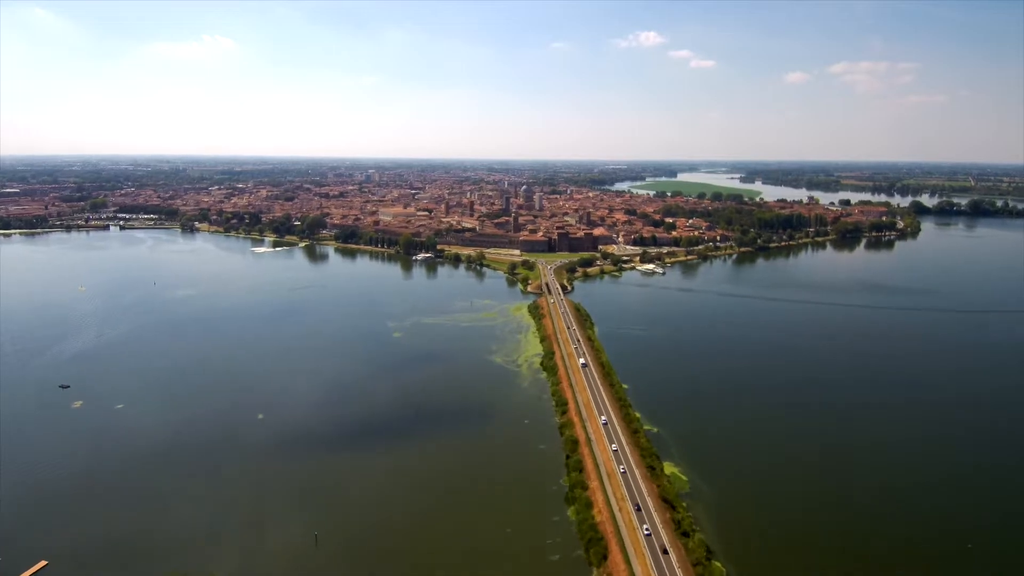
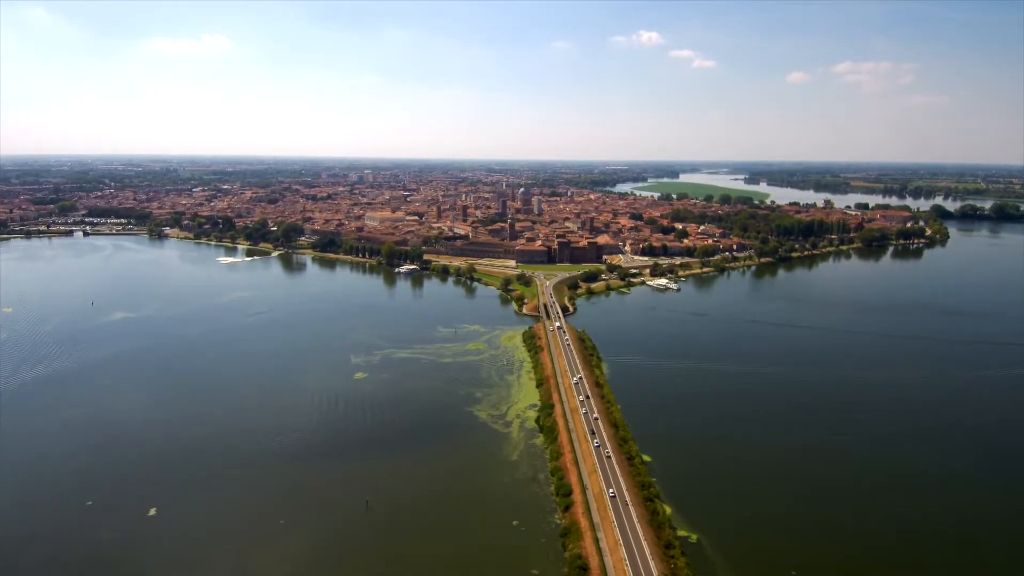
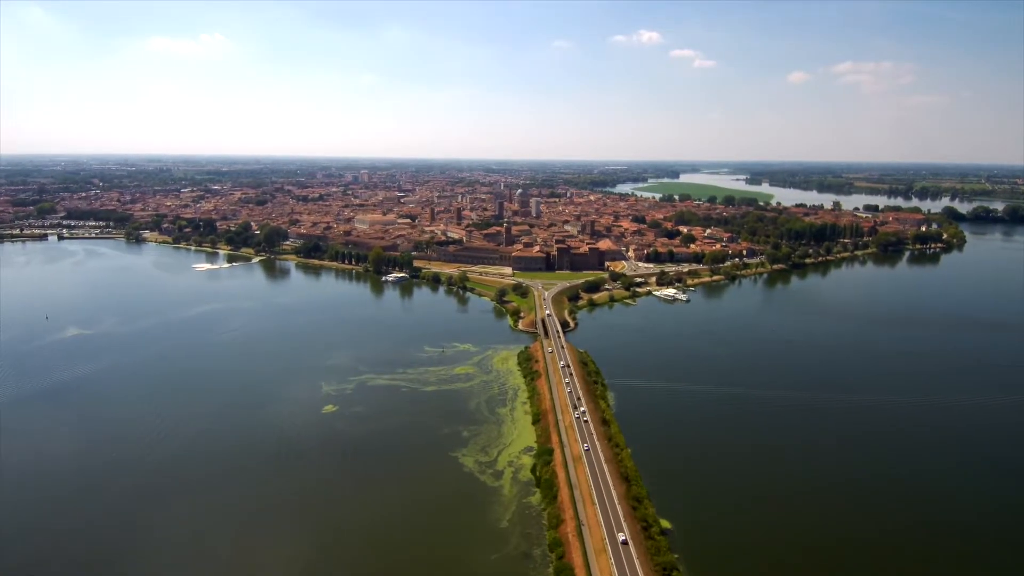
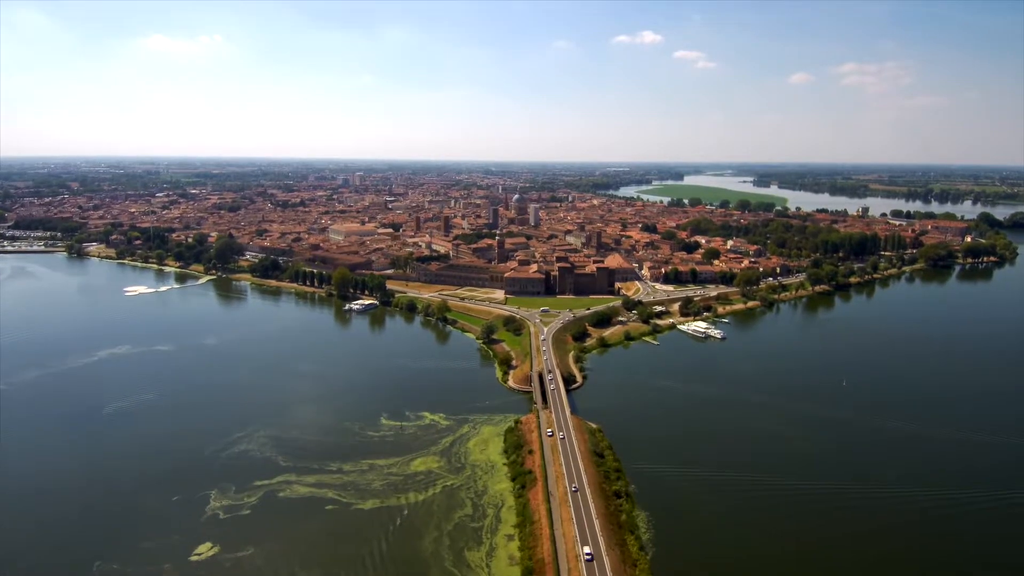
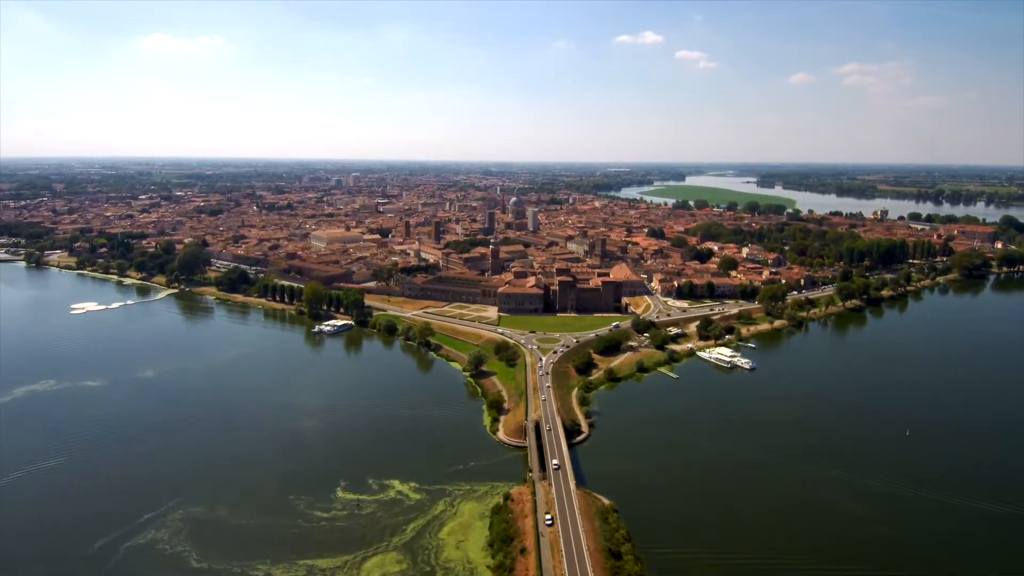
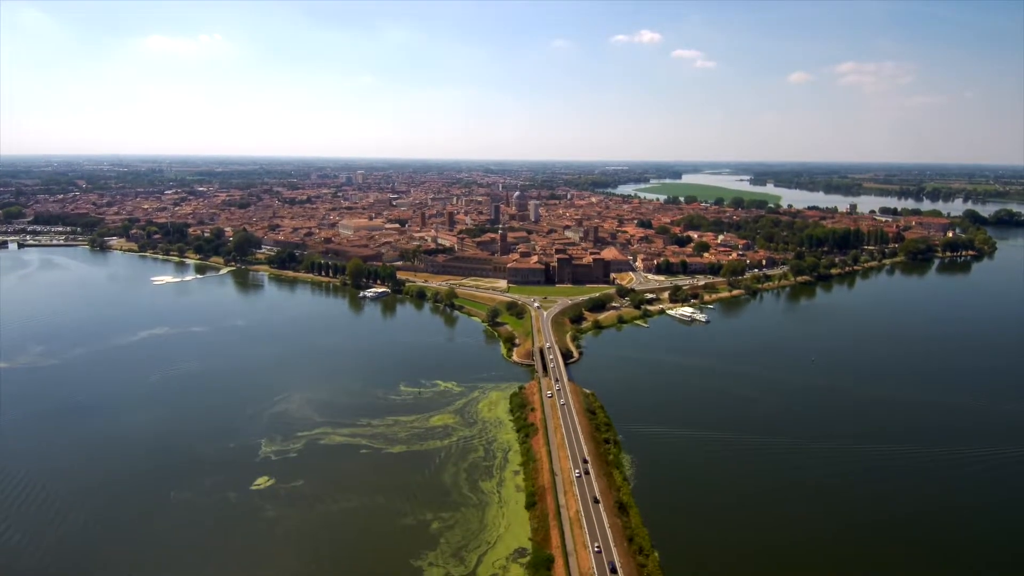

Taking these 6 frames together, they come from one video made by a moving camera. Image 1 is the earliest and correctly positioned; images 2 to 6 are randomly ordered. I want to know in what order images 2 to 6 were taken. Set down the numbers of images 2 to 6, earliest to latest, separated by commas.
2, 3, 6, 4, 5
